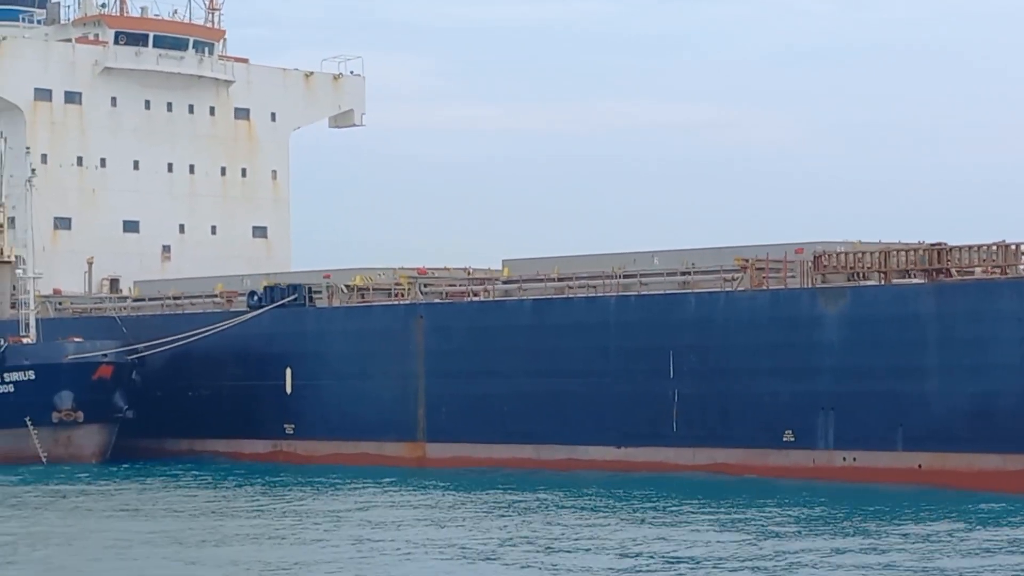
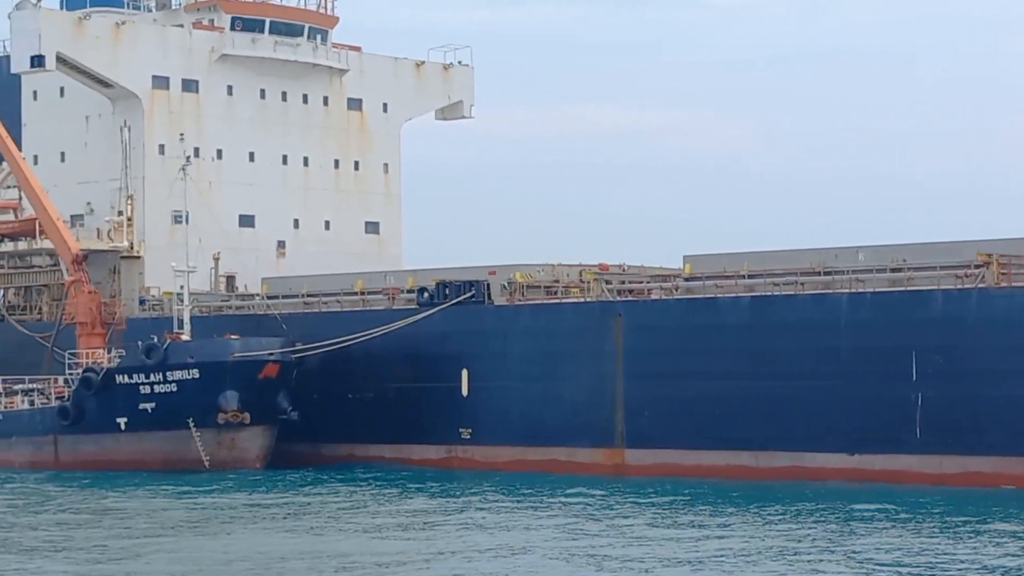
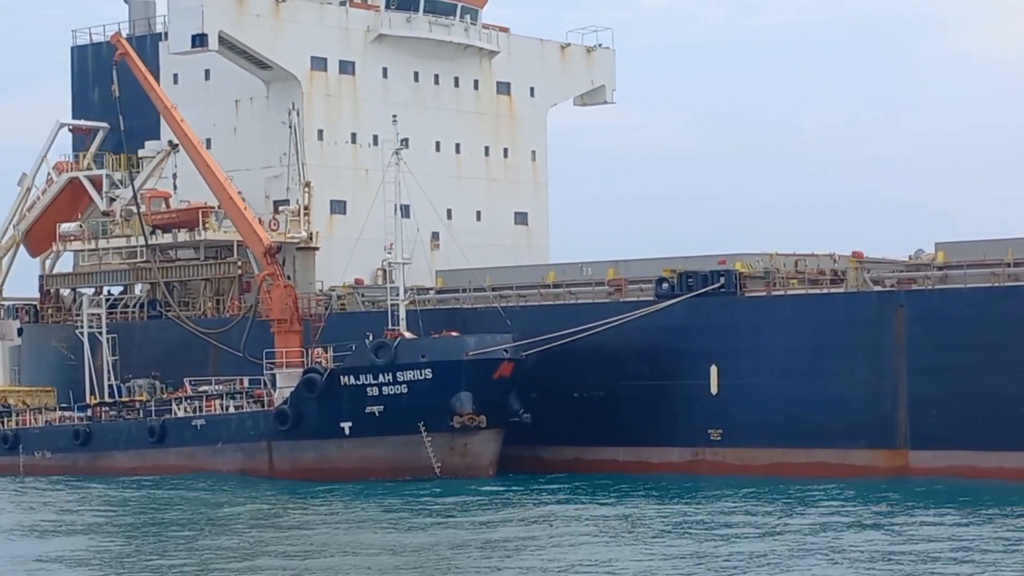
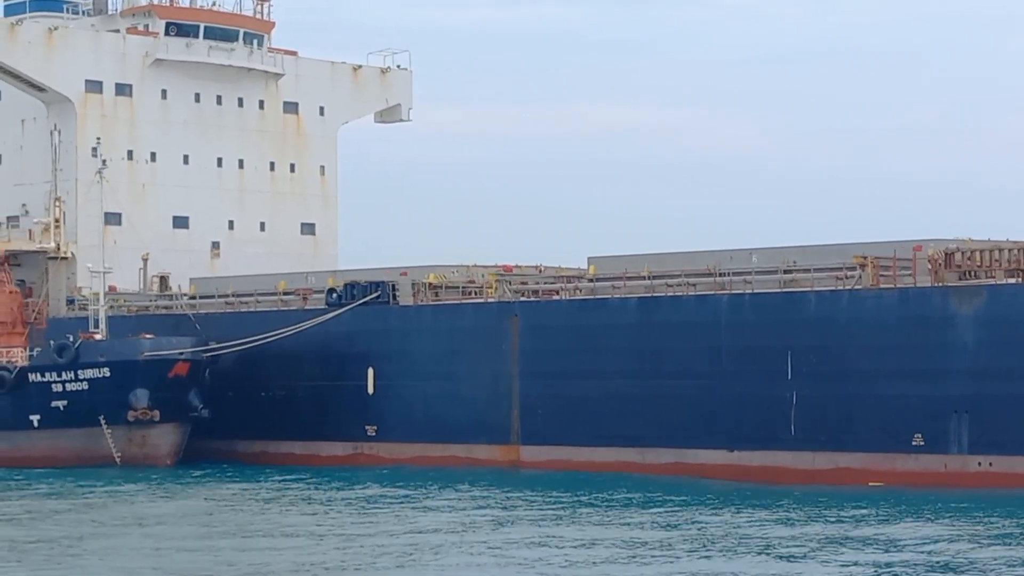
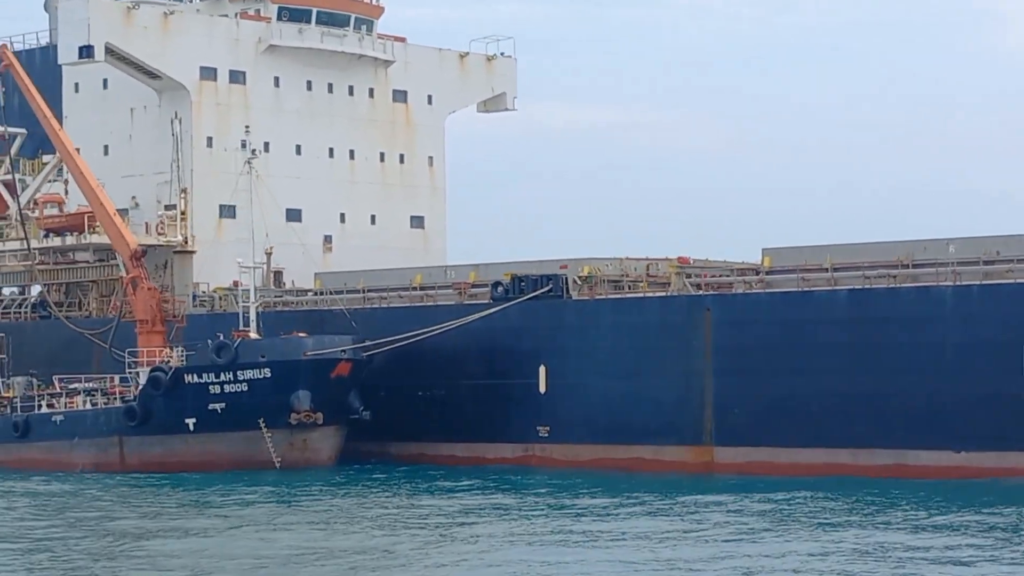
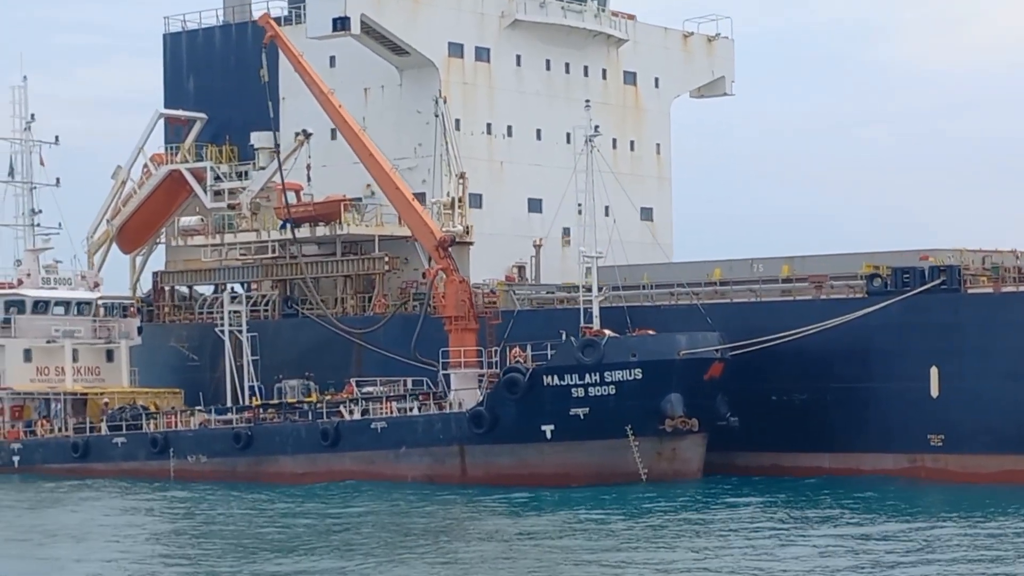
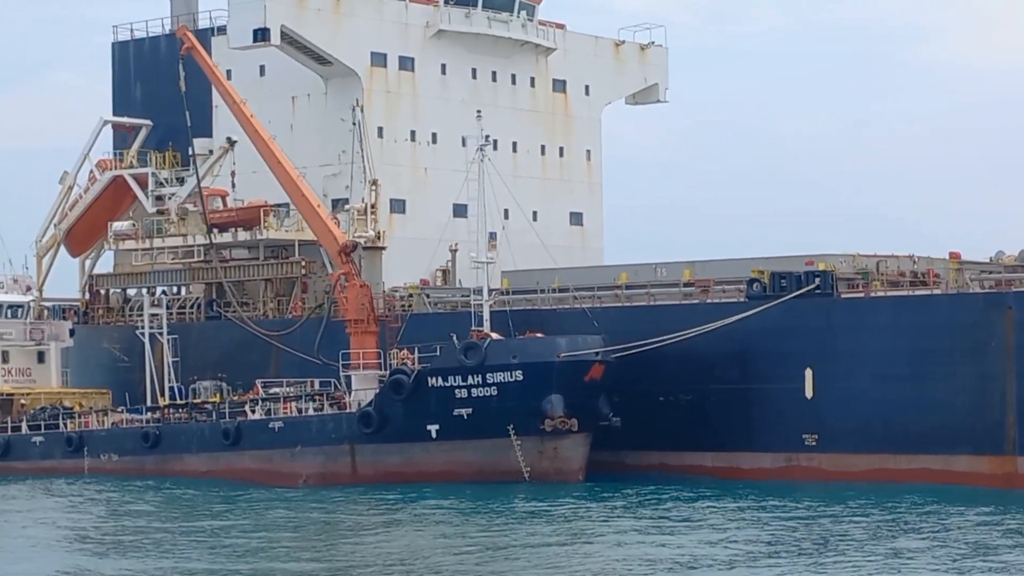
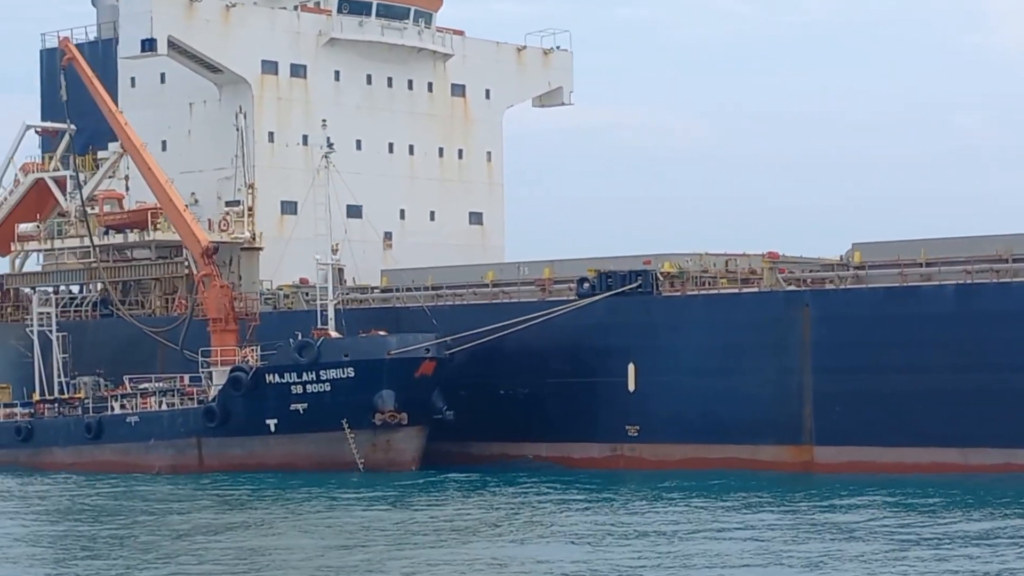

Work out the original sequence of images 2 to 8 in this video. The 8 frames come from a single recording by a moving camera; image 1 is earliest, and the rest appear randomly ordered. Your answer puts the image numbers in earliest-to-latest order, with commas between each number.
4, 2, 5, 8, 3, 7, 6
